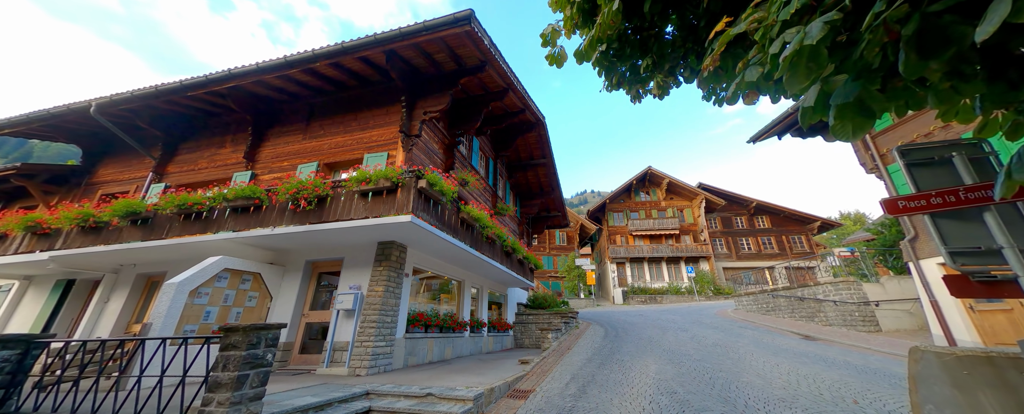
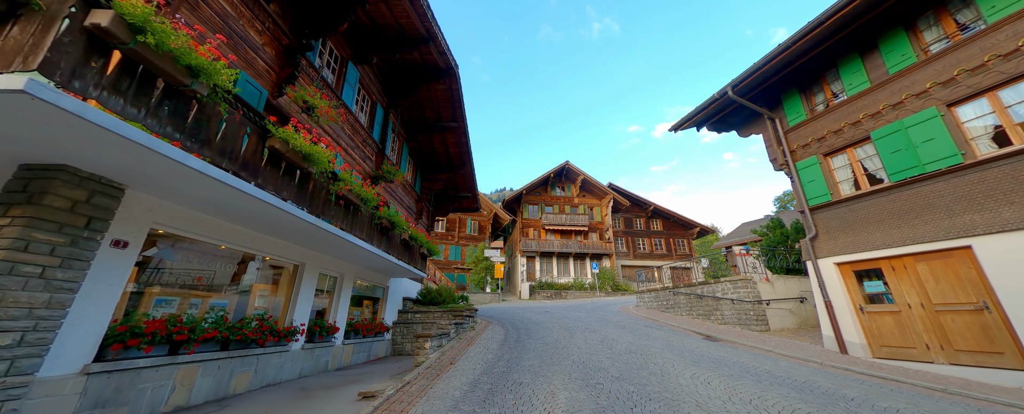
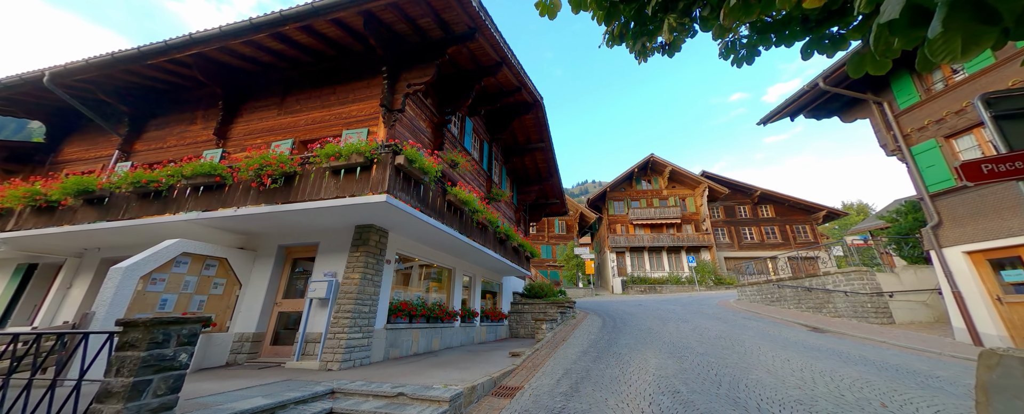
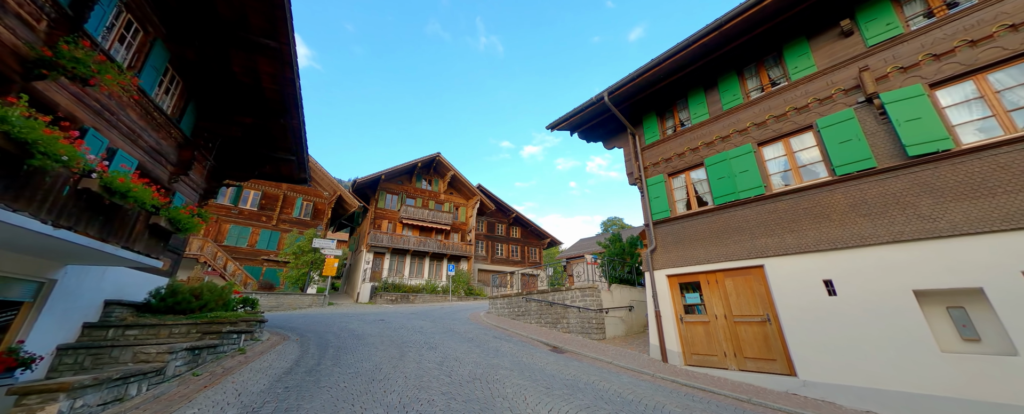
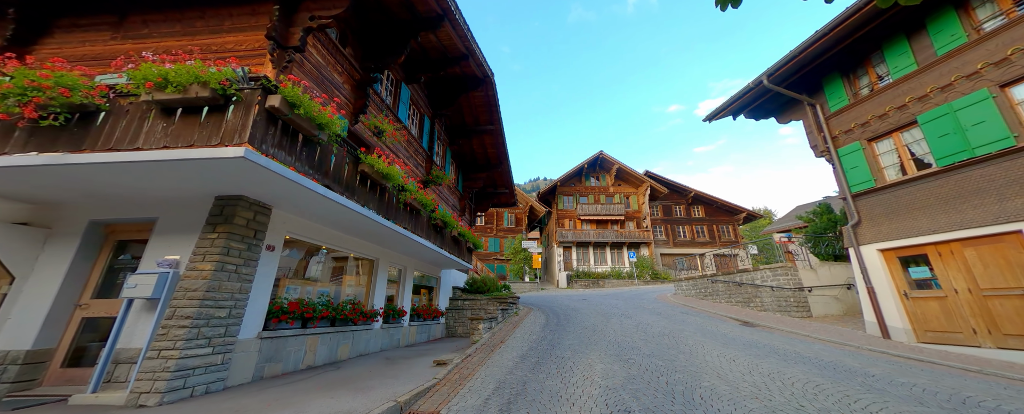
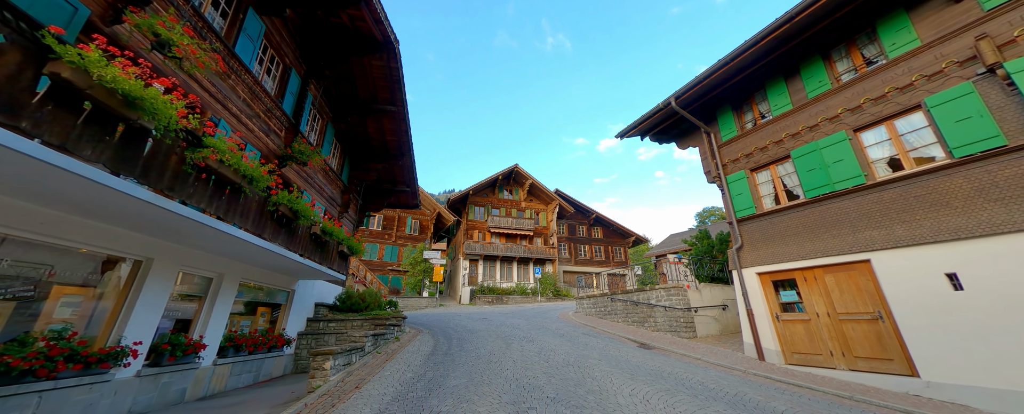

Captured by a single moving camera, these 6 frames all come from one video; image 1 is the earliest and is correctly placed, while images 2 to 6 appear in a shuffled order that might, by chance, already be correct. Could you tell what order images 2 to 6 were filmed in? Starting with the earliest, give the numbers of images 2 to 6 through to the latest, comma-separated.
3, 5, 2, 6, 4
